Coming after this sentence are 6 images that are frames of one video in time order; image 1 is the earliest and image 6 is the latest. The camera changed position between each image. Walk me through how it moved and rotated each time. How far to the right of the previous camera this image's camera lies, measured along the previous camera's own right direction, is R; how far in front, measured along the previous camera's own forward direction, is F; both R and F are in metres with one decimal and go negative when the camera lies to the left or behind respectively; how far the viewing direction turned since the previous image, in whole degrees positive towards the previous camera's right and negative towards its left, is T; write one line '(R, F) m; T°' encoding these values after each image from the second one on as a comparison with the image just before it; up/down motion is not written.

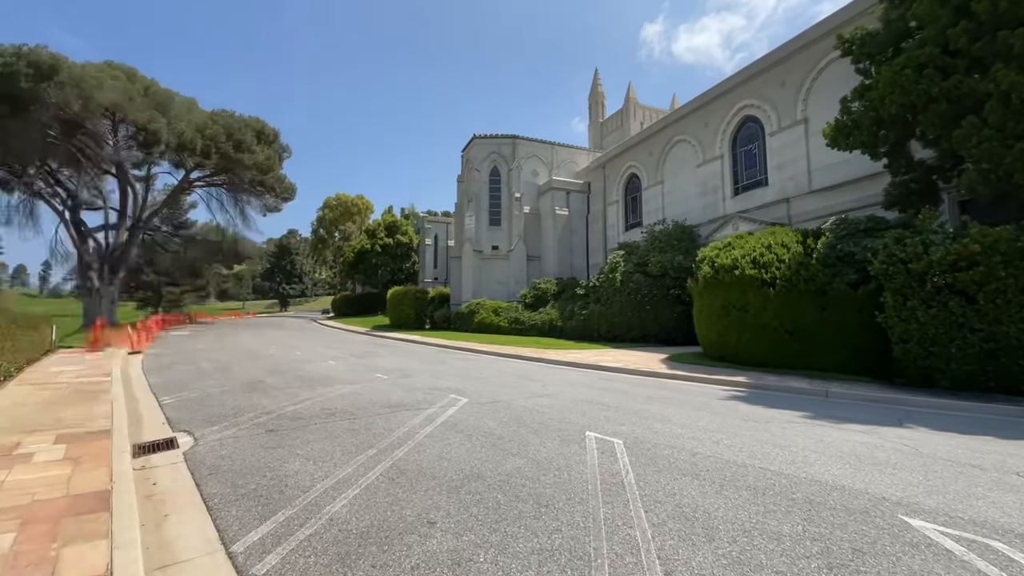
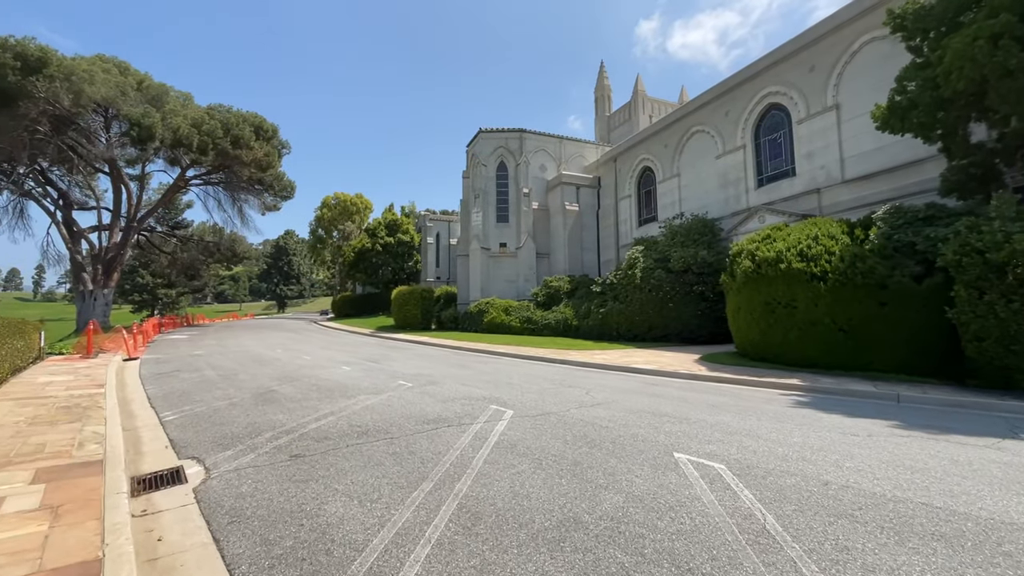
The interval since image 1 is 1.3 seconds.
(-0.7, +0.9) m; 0°
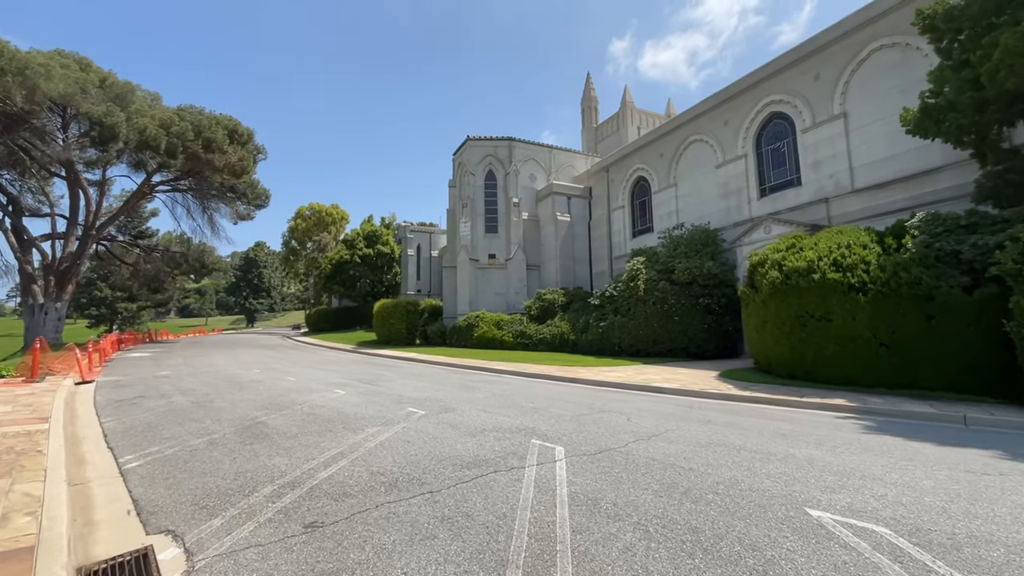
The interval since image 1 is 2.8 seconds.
(-0.9, +1.1) m; +3°
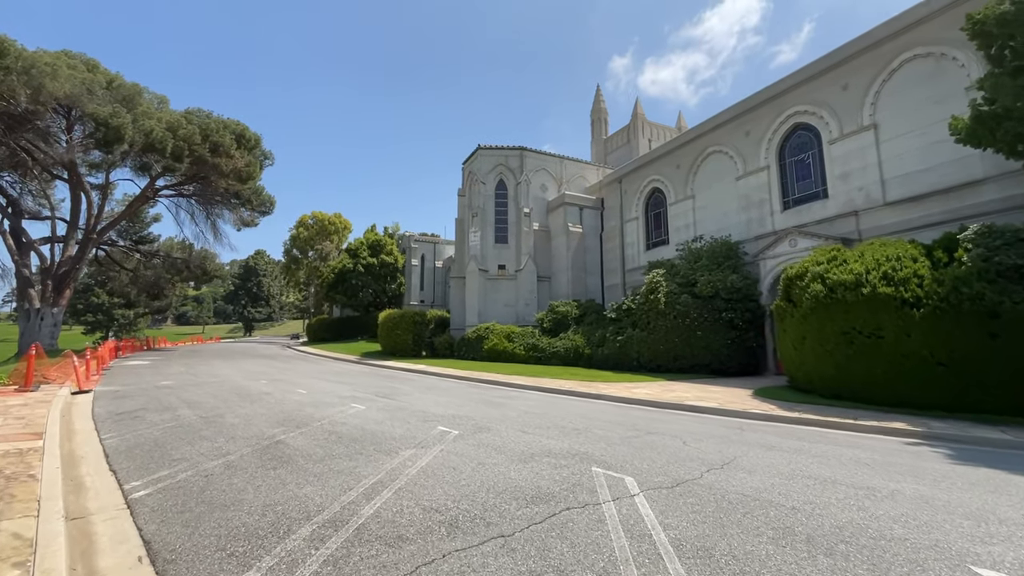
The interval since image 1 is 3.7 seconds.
(-0.7, +0.6) m; 0°
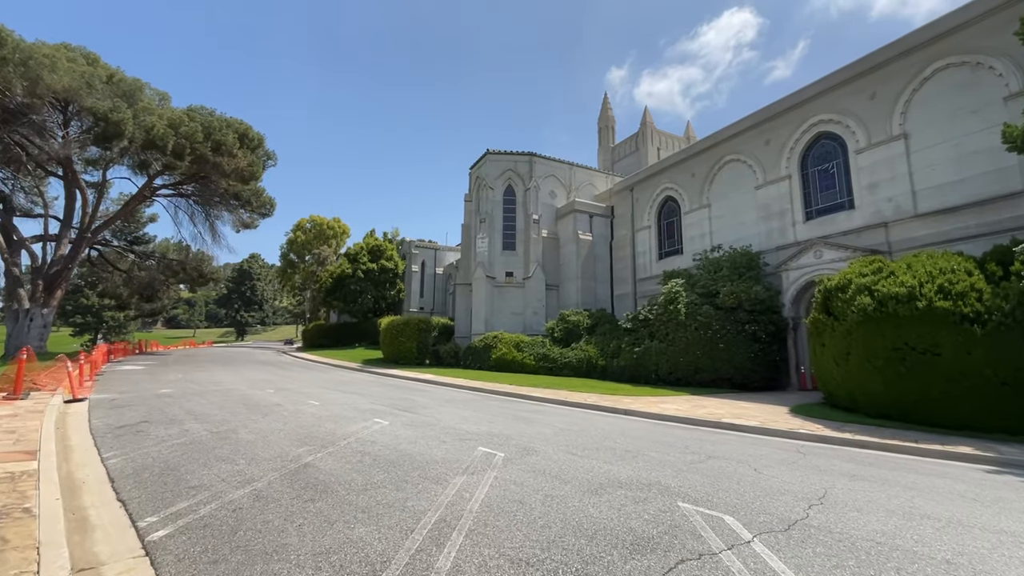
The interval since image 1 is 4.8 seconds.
(-0.8, +0.7) m; +1°
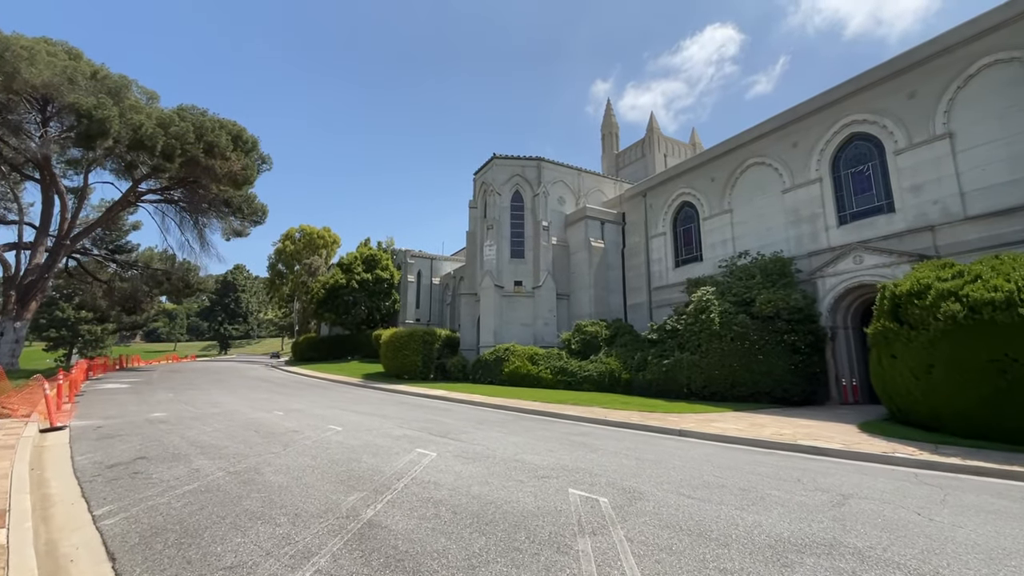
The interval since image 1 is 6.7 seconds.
(-1.2, +1.2) m; +2°
